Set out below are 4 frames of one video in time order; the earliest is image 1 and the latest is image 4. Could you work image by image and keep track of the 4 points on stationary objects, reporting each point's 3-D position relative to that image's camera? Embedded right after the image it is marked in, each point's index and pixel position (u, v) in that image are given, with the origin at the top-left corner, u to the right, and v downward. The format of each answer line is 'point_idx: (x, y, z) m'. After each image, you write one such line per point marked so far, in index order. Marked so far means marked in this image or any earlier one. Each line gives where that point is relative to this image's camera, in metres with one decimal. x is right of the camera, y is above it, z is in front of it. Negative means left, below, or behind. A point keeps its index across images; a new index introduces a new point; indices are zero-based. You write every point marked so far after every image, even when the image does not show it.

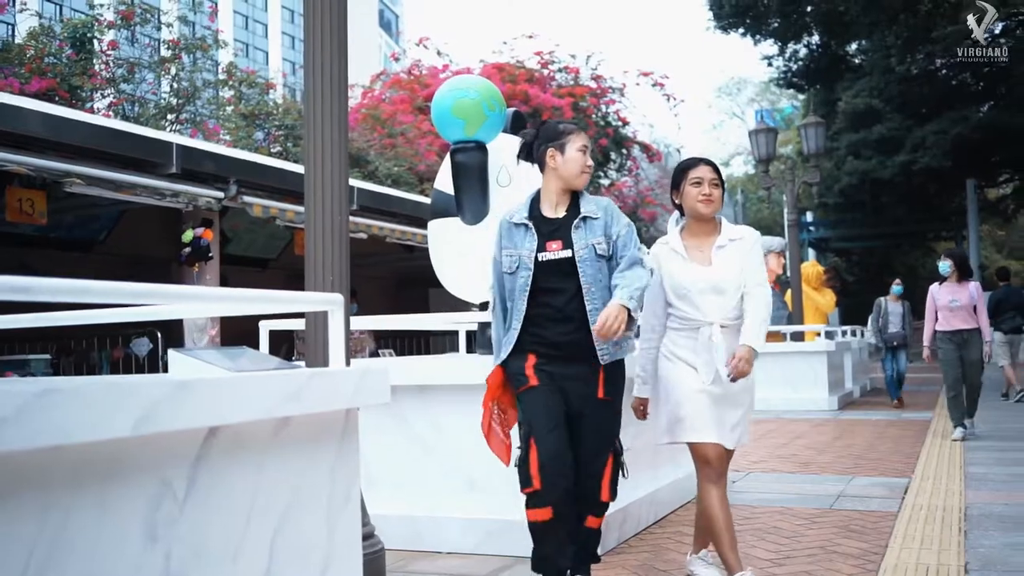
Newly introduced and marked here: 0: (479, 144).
0: (-0.1, +0.7, +4.8) m
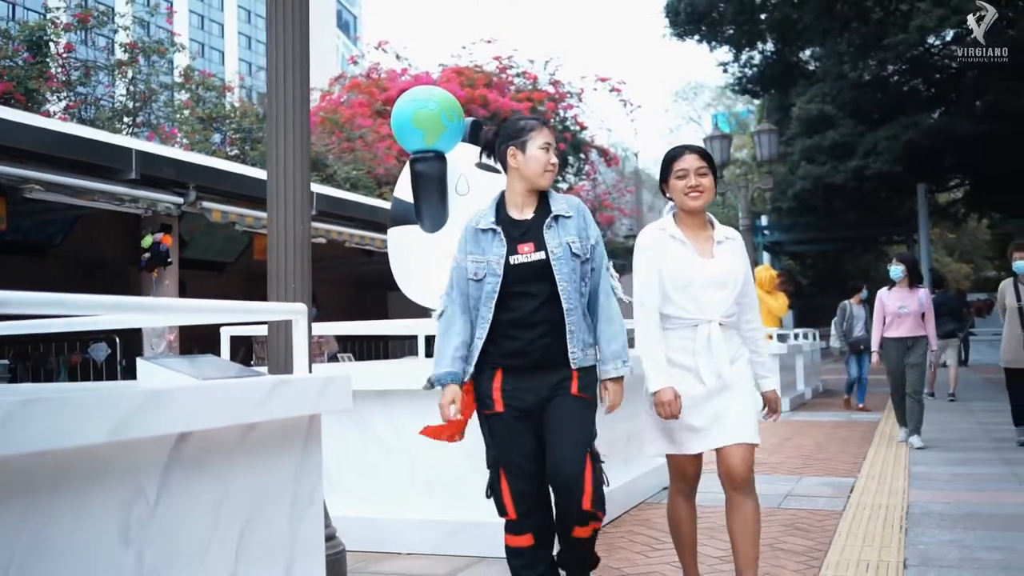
0: (-0.3, +0.6, +4.9) m
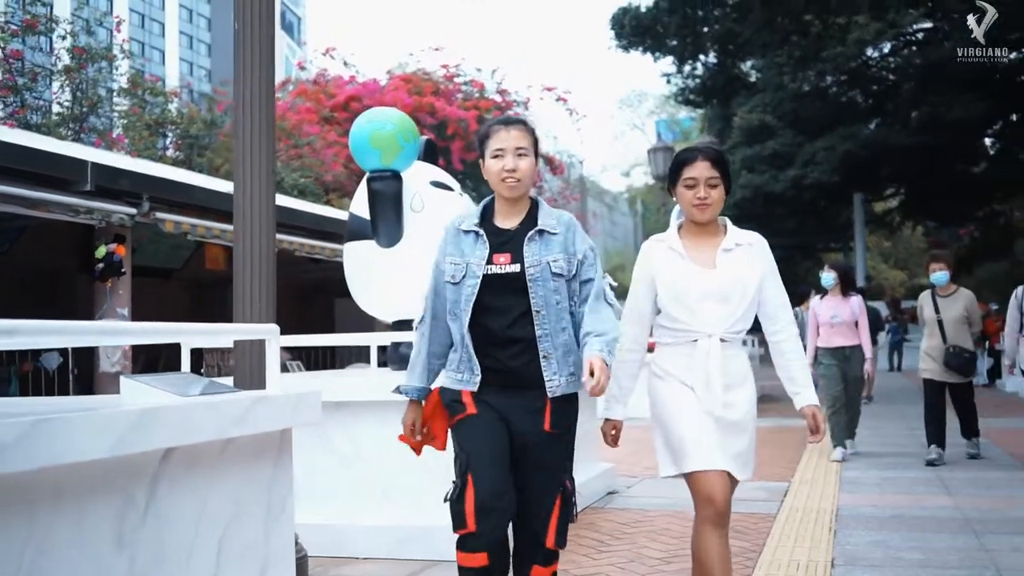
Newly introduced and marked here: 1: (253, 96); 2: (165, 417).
0: (-0.6, +0.6, +5.1) m
1: (-0.9, +0.7, +3.7) m
2: (-0.8, -0.3, +2.2) m
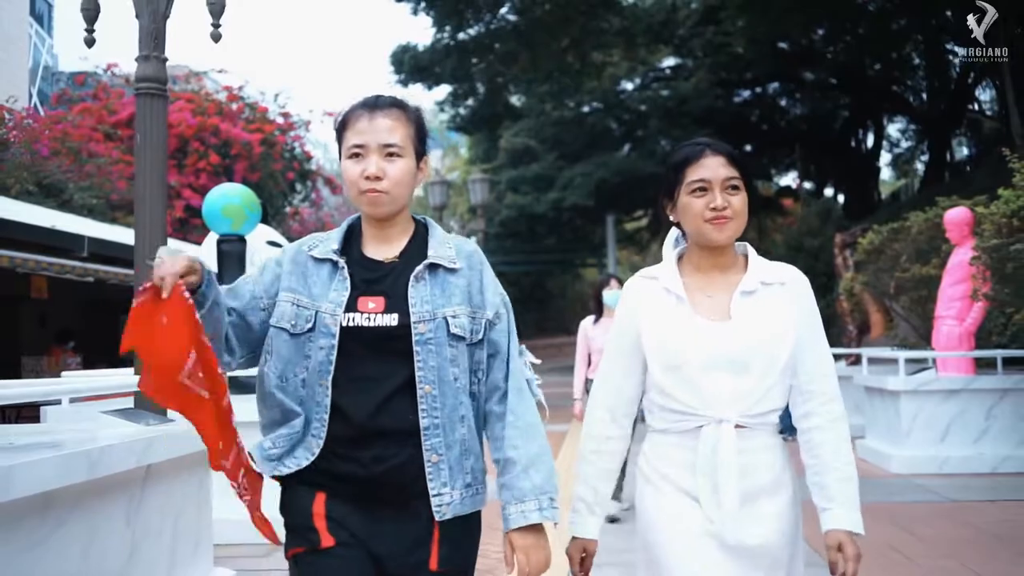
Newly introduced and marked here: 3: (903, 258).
0: (-1.7, +0.3, +6.3) m
1: (-1.7, +0.4, +4.9) m
2: (-1.2, -0.5, +3.4) m
3: (+3.9, +0.3, +9.9) m
